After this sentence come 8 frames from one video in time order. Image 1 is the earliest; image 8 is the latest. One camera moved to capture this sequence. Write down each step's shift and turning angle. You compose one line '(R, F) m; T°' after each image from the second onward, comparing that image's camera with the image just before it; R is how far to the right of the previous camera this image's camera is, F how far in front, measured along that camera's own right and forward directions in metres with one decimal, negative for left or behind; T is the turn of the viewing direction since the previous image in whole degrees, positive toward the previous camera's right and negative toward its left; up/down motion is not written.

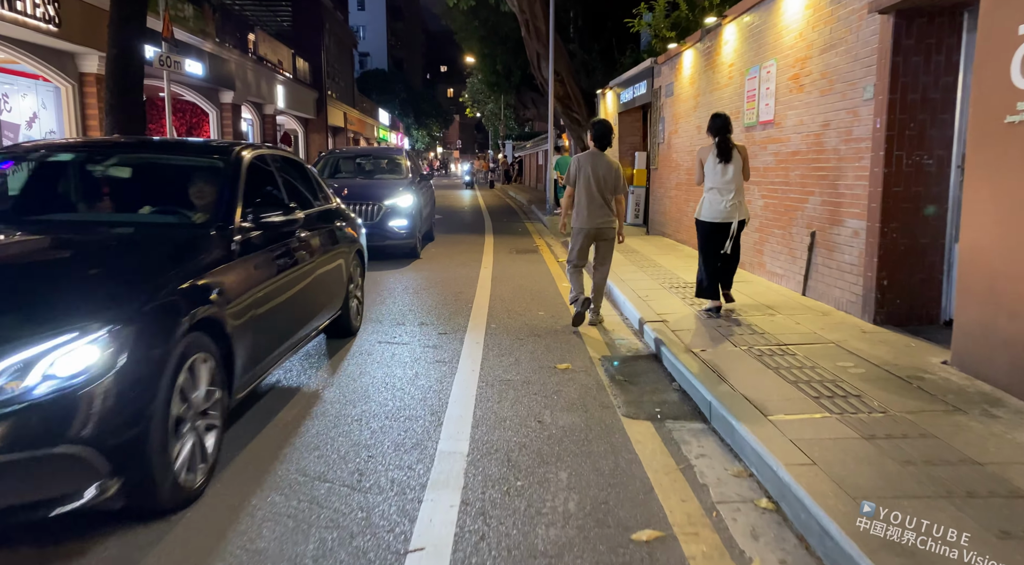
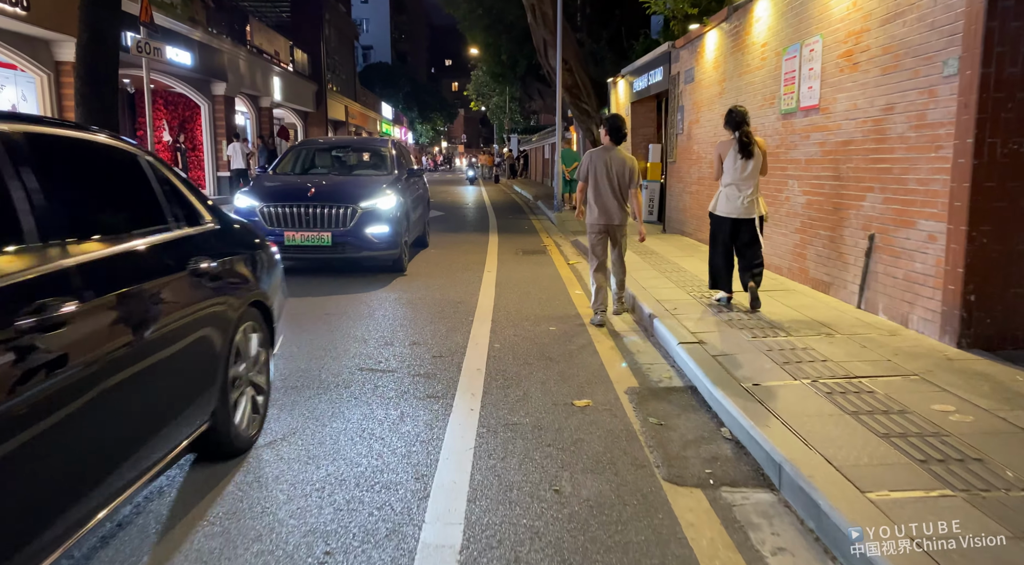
(0.0, +1.1) m; 0°
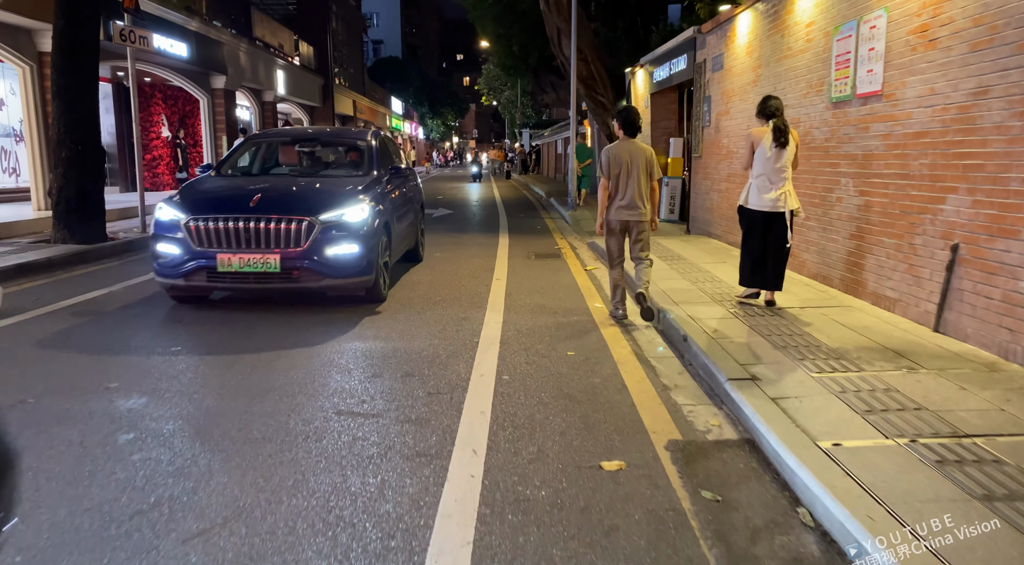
(0.0, +1.0) m; -1°
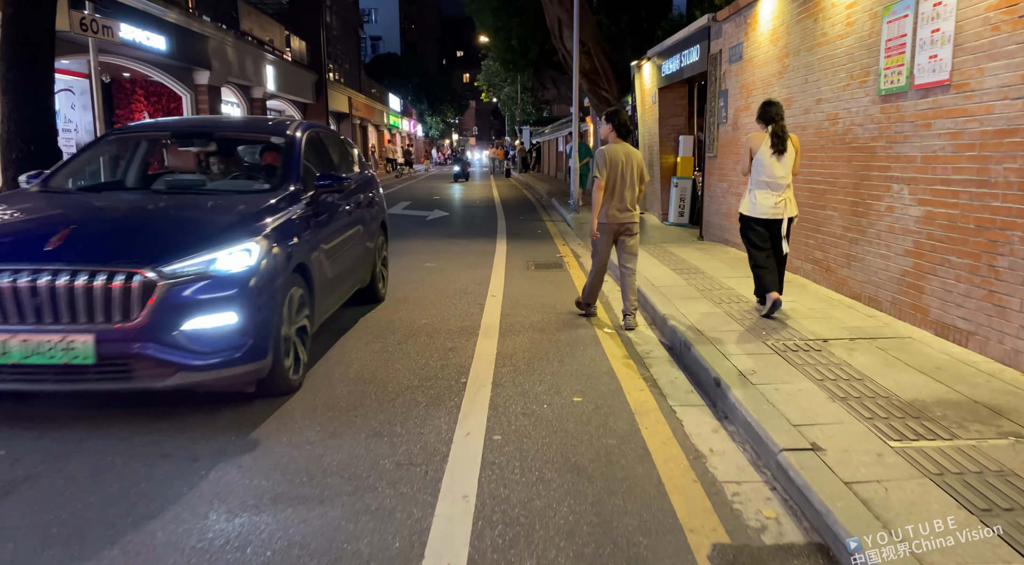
(0.0, +1.1) m; 0°
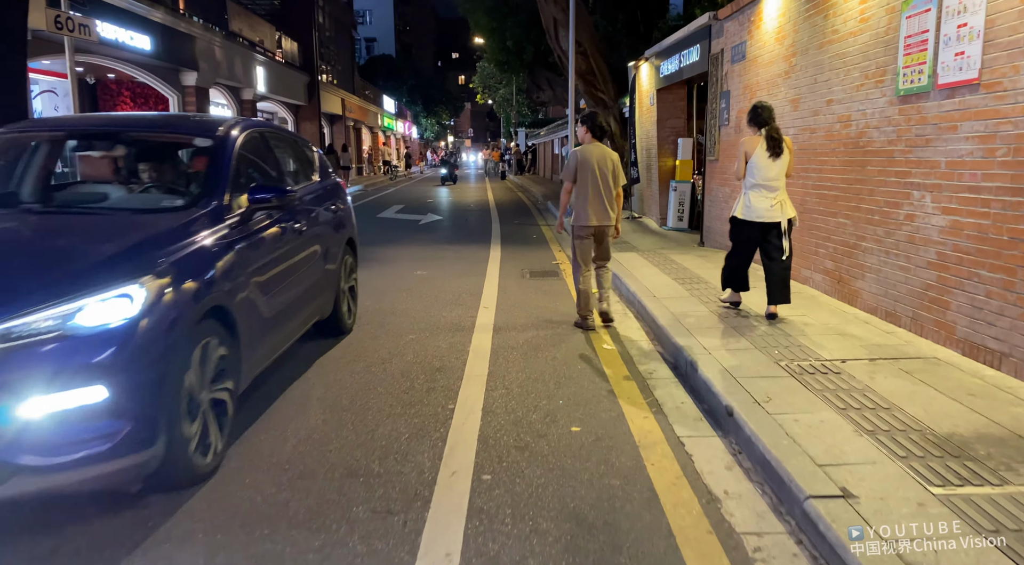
(0.0, +0.4) m; 0°
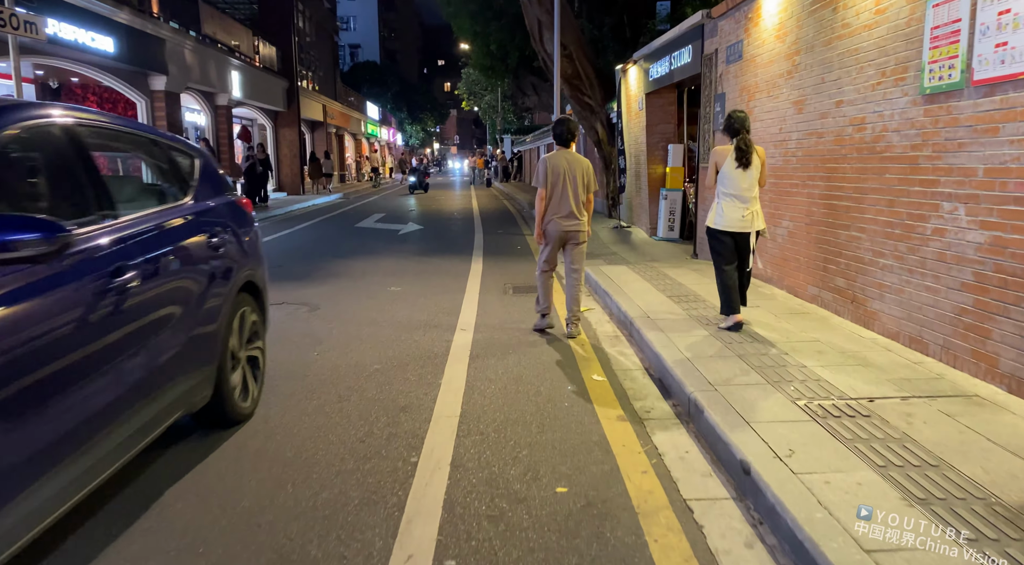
(+0.1, +0.7) m; +1°
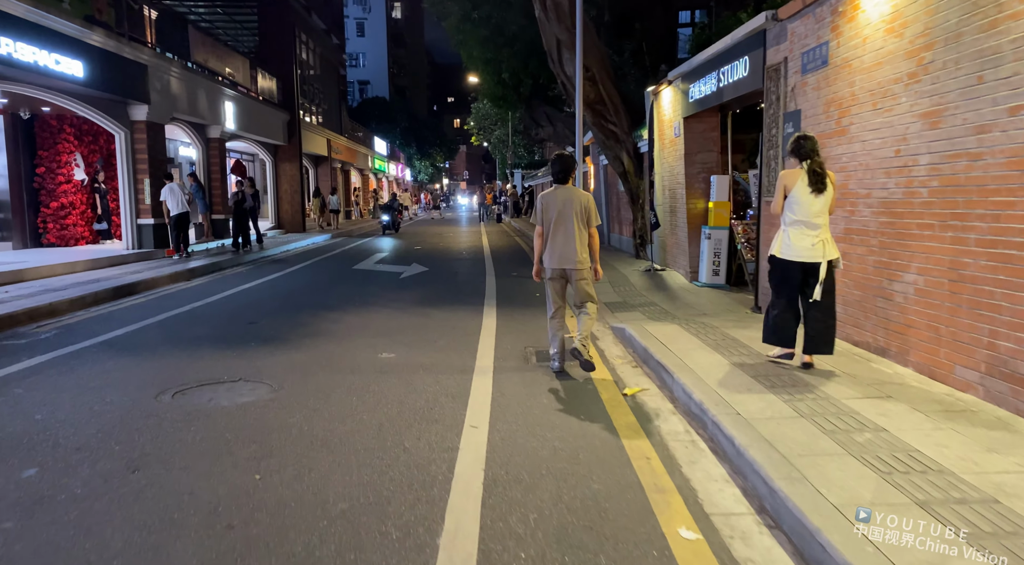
(-0.1, +2.1) m; -1°
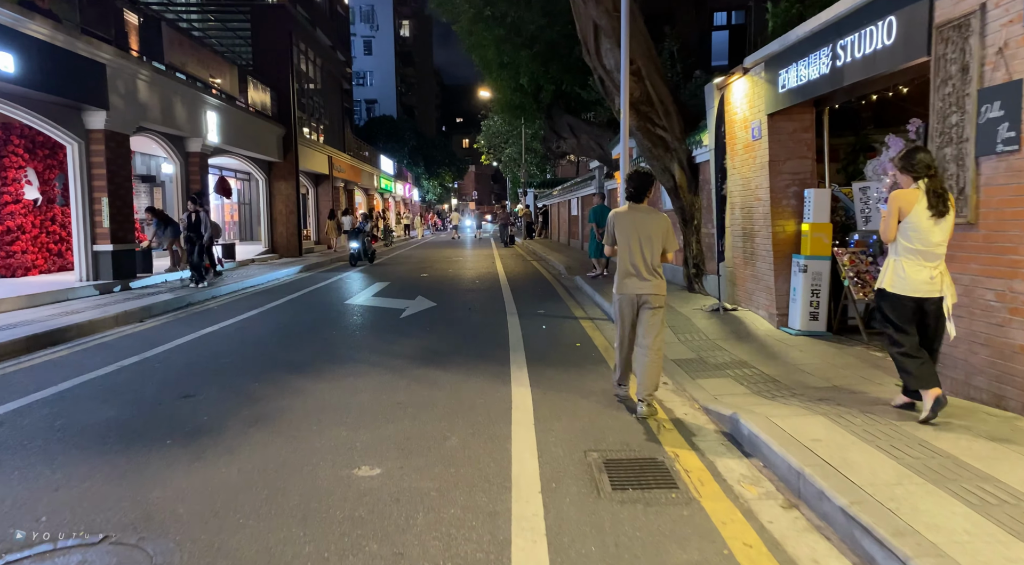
(-0.3, +3.0) m; -1°
